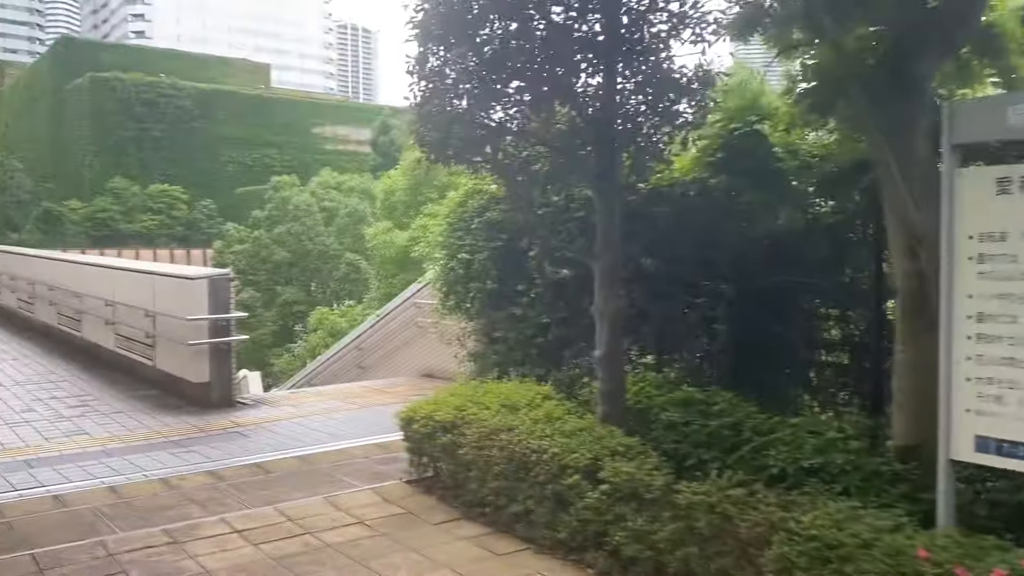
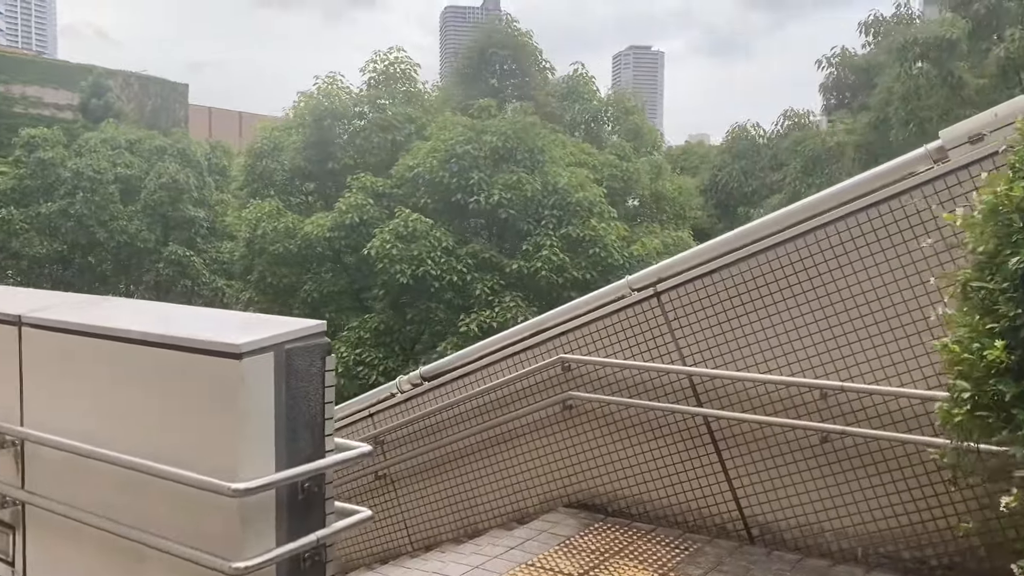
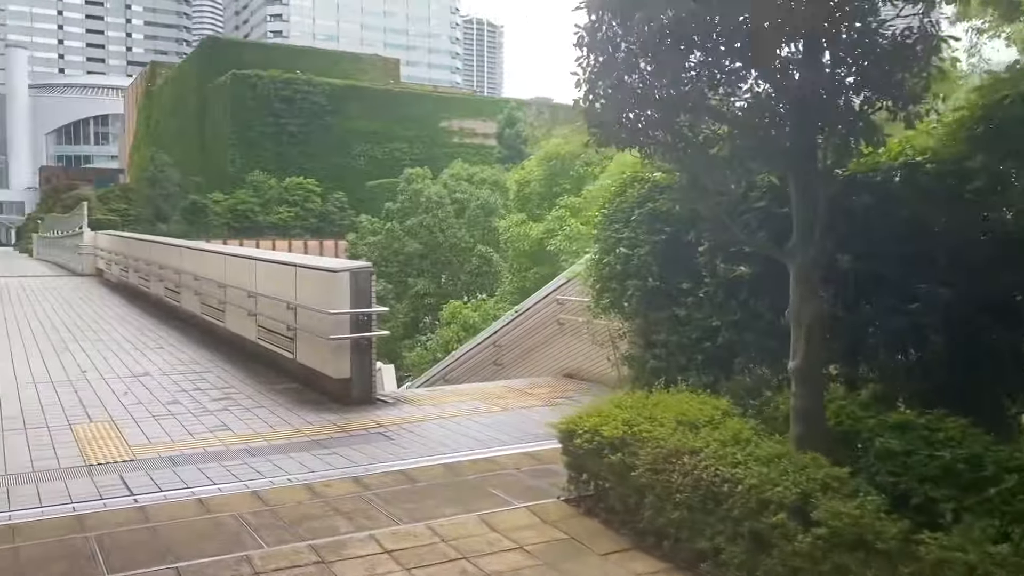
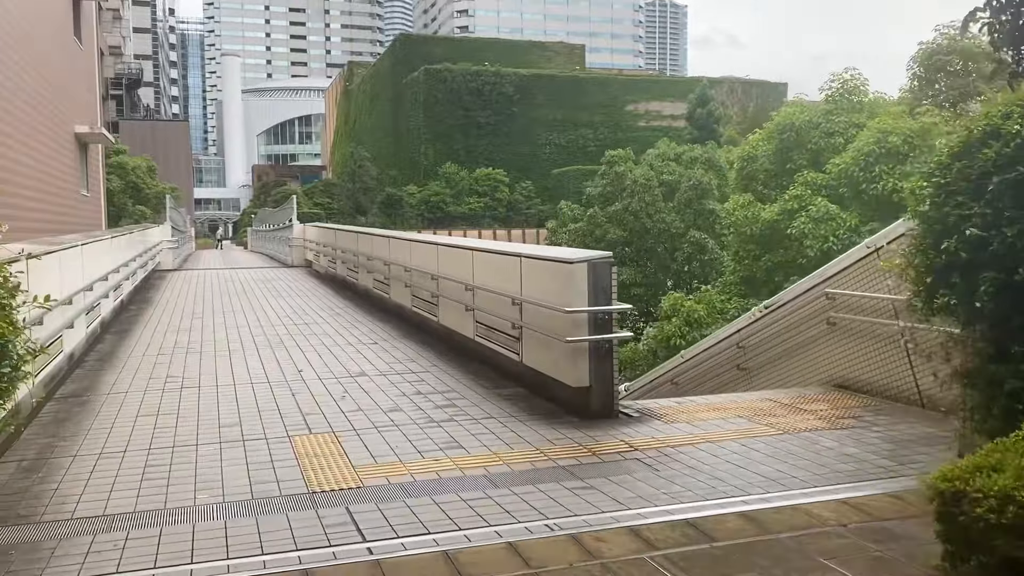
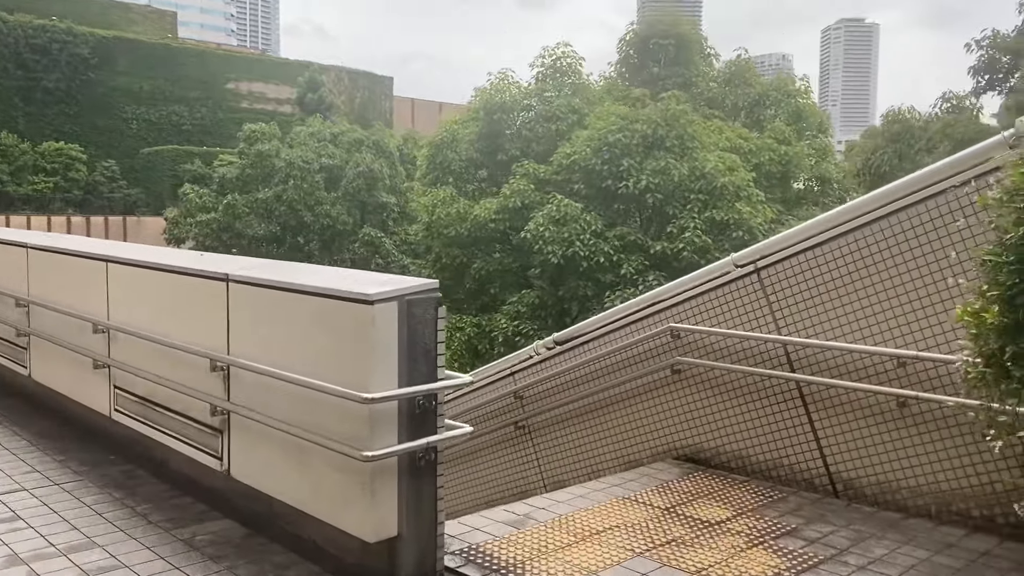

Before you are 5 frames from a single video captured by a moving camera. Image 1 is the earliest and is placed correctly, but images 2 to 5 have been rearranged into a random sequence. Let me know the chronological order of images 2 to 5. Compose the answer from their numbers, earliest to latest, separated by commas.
3, 4, 5, 2
